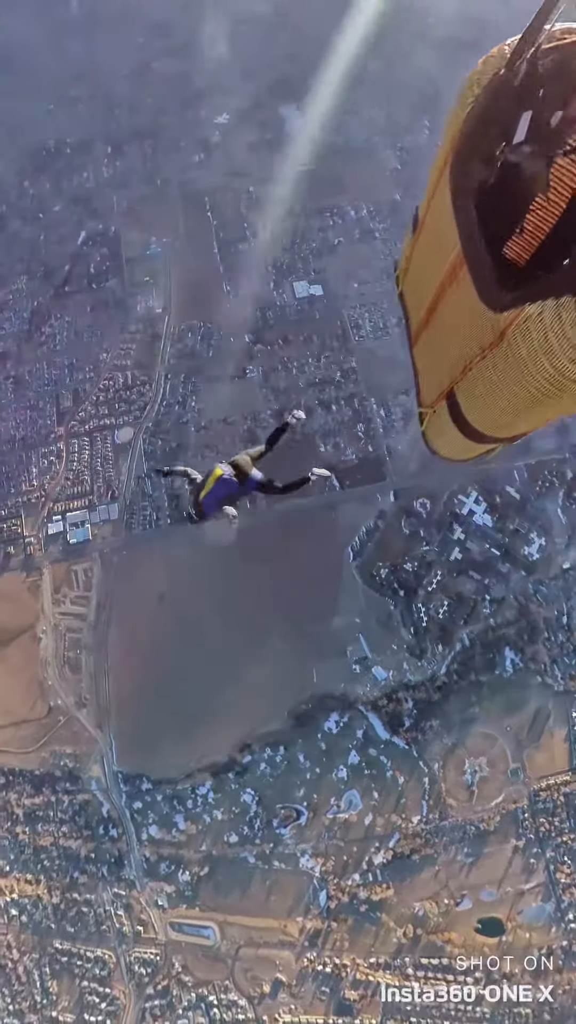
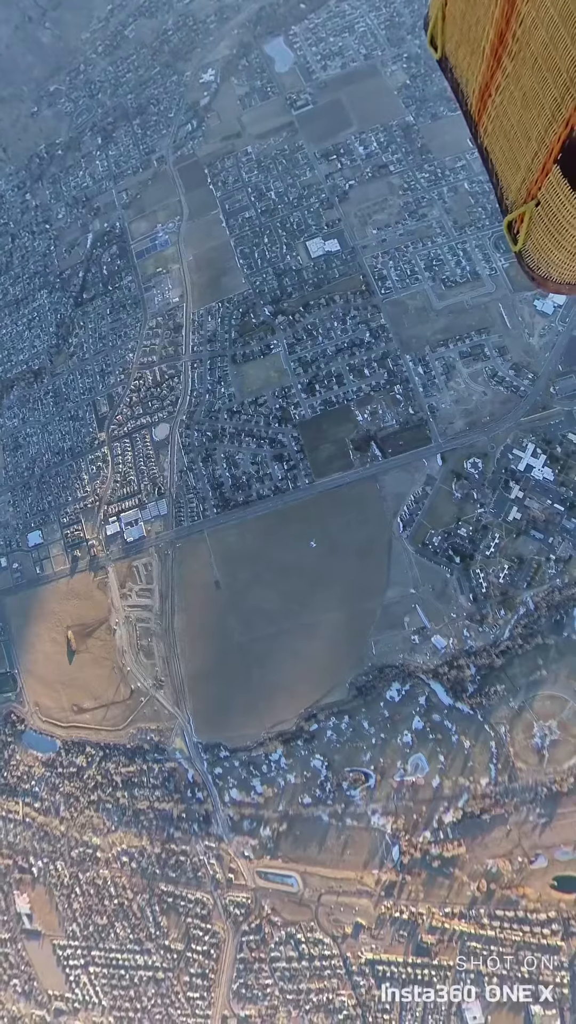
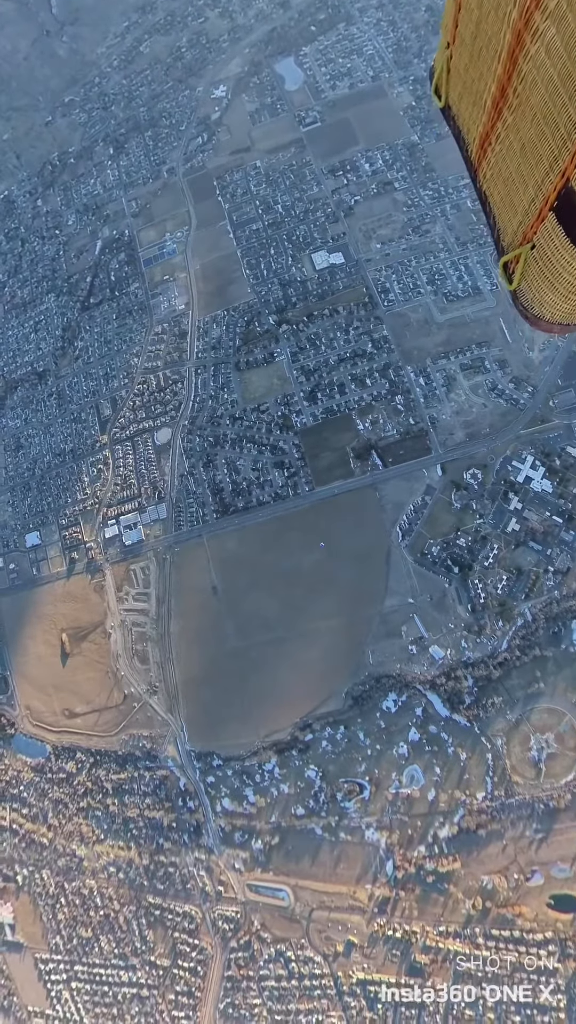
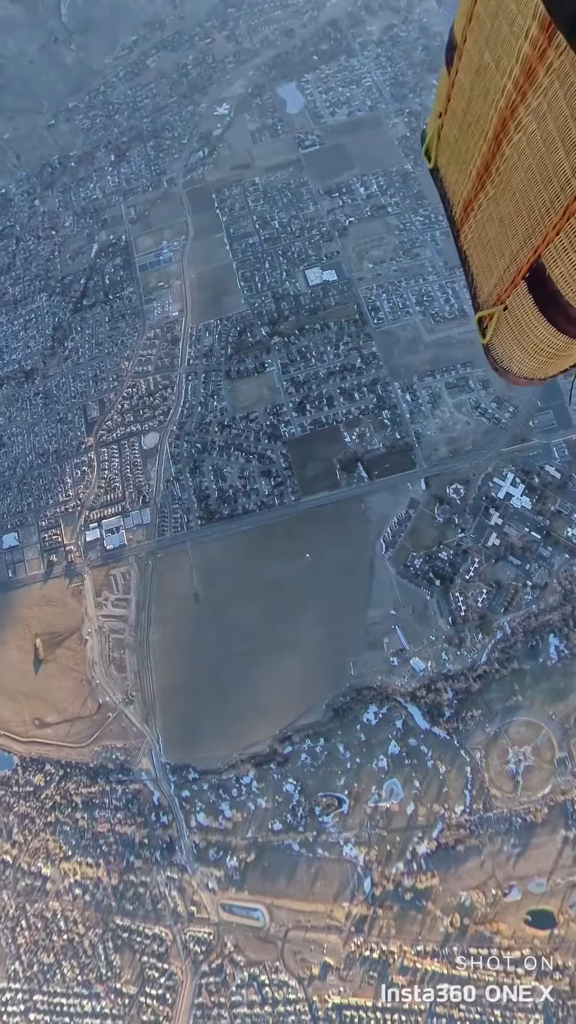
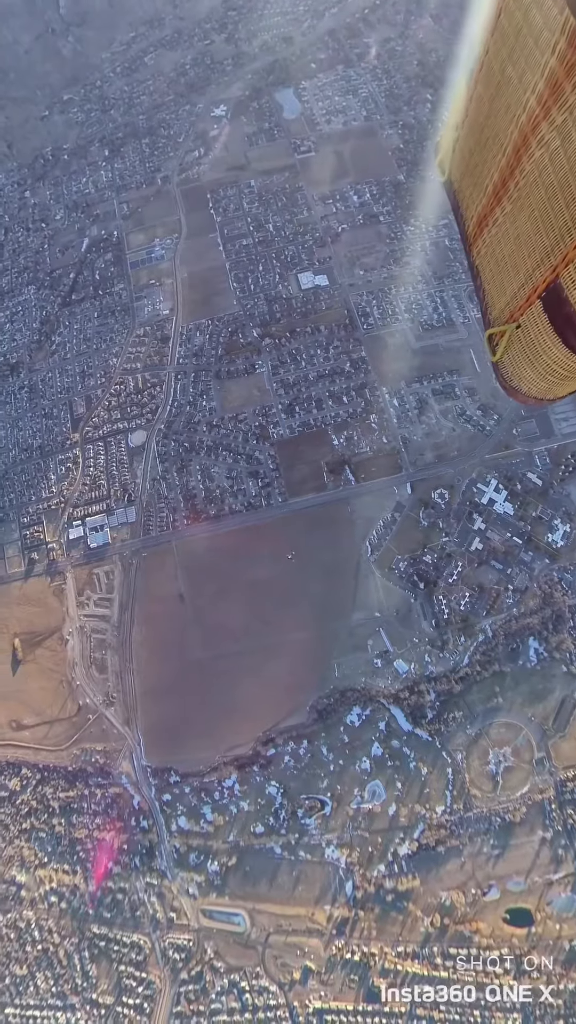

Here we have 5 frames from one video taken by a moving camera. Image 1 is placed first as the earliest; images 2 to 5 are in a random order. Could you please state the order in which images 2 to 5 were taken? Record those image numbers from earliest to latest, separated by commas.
5, 4, 3, 2
